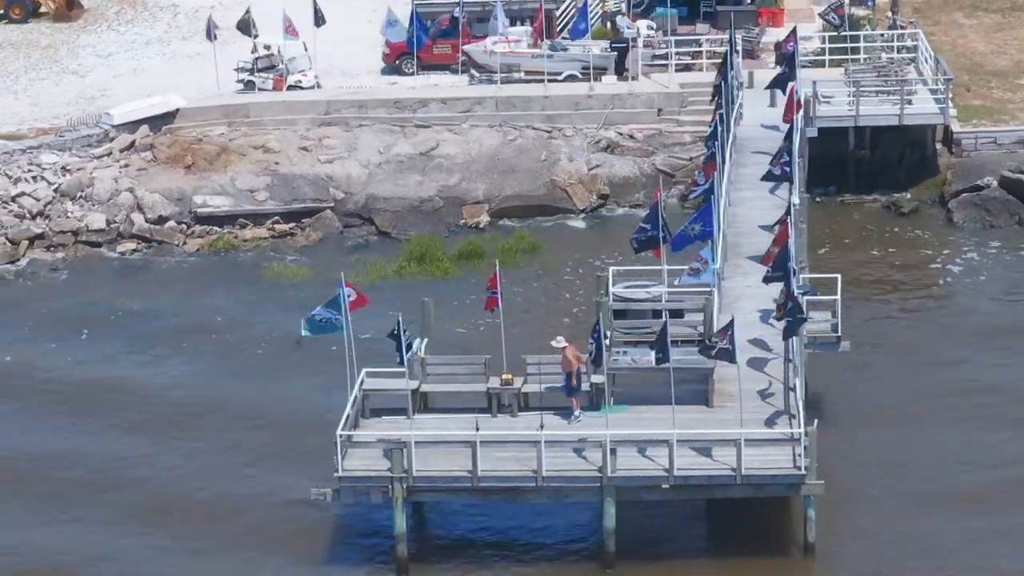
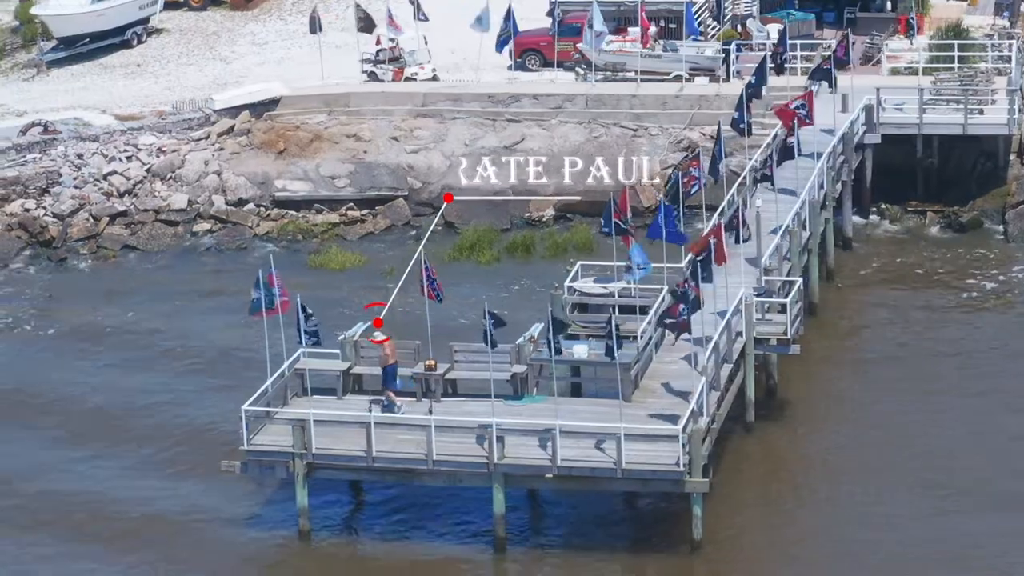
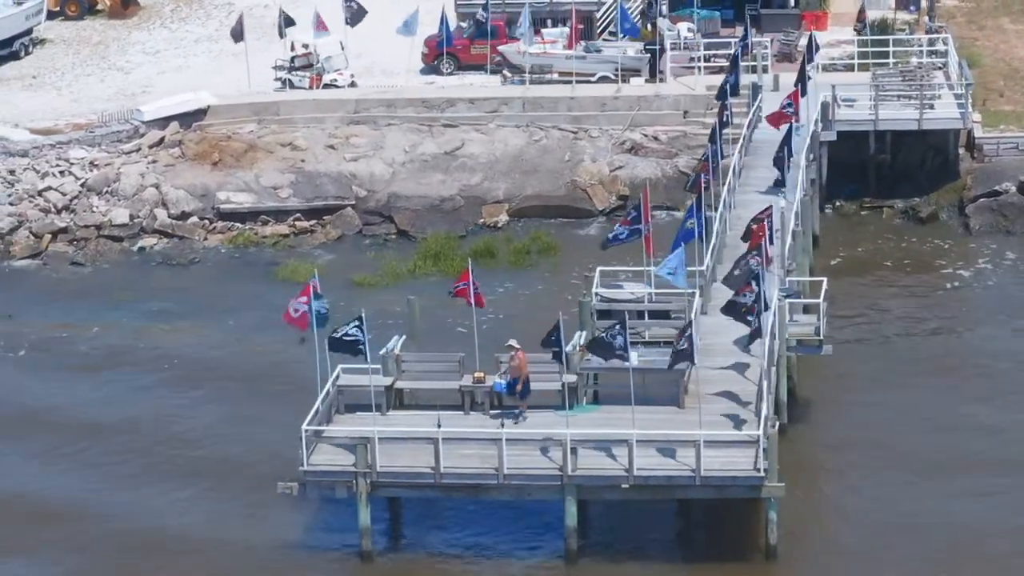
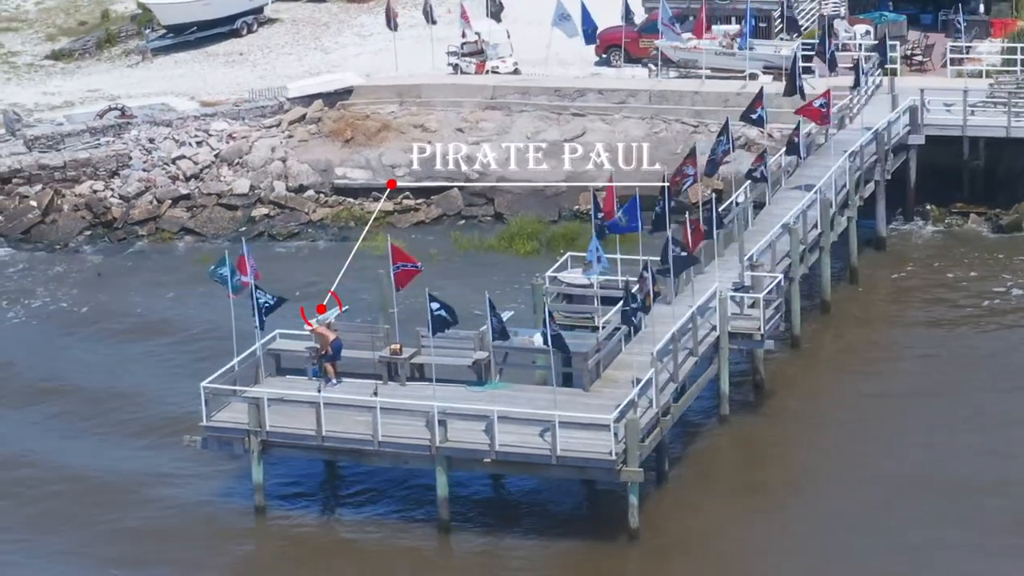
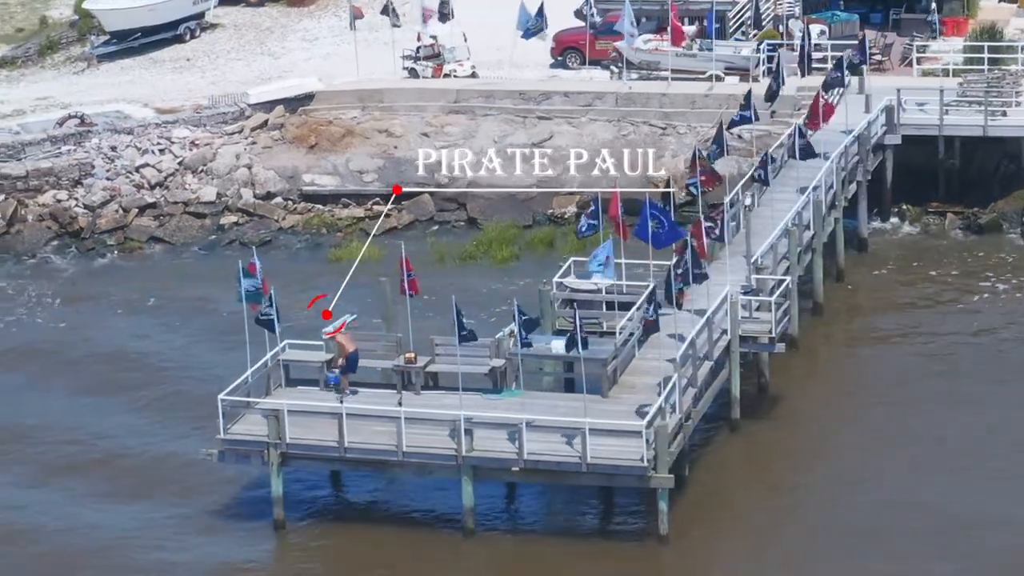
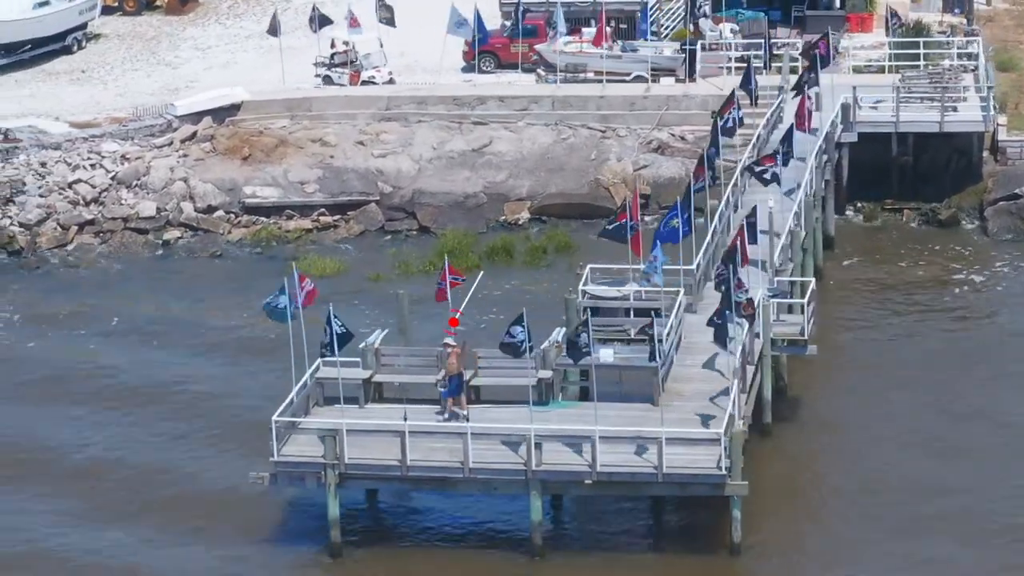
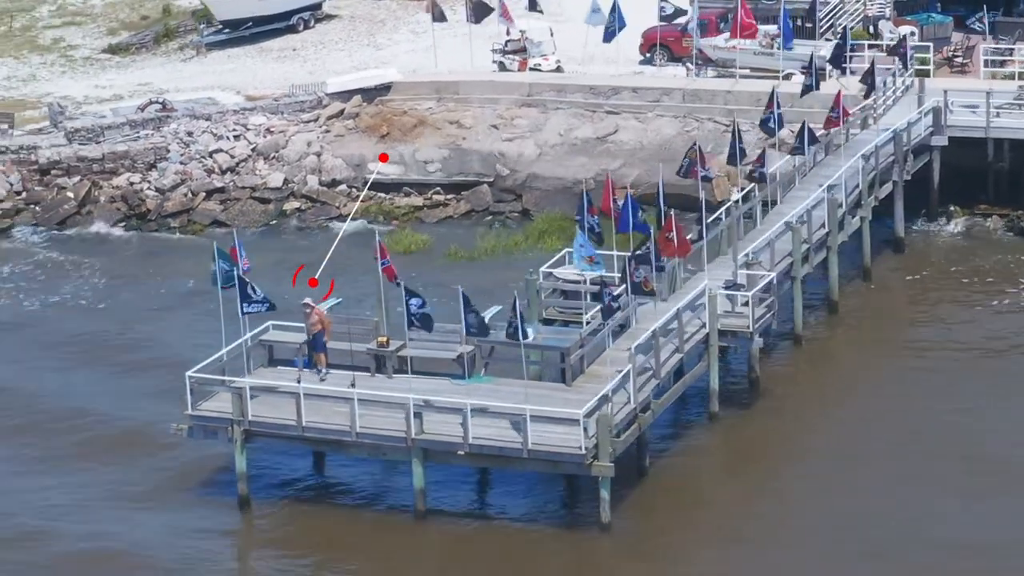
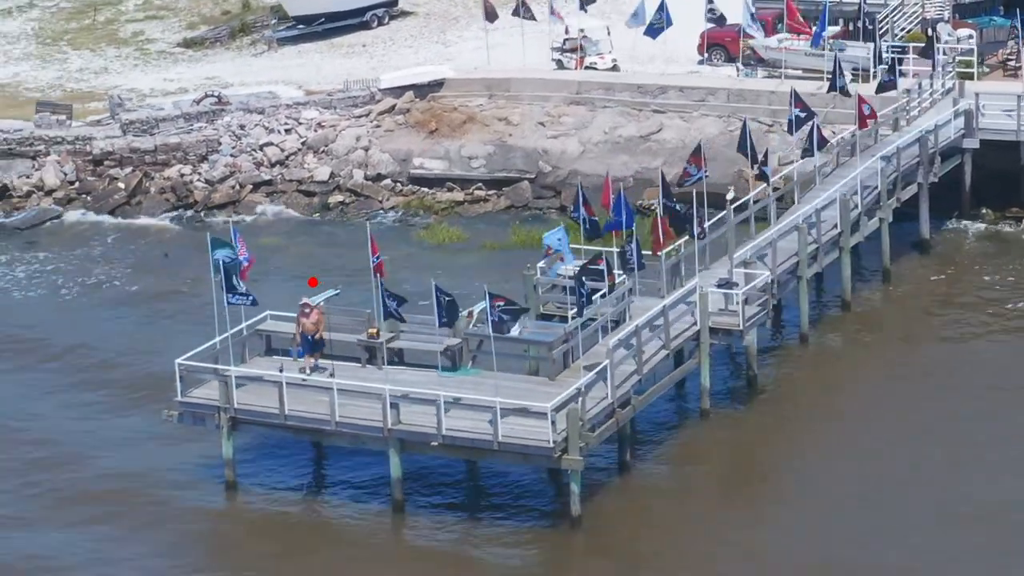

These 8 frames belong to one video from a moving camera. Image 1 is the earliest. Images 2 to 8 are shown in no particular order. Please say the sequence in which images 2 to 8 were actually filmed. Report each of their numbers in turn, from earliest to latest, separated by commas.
3, 6, 2, 5, 4, 7, 8
